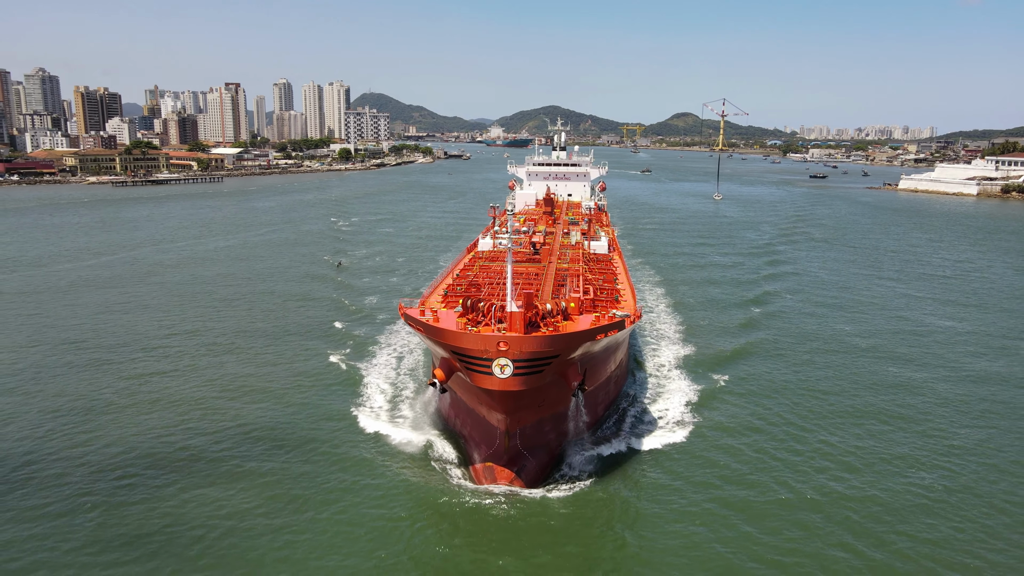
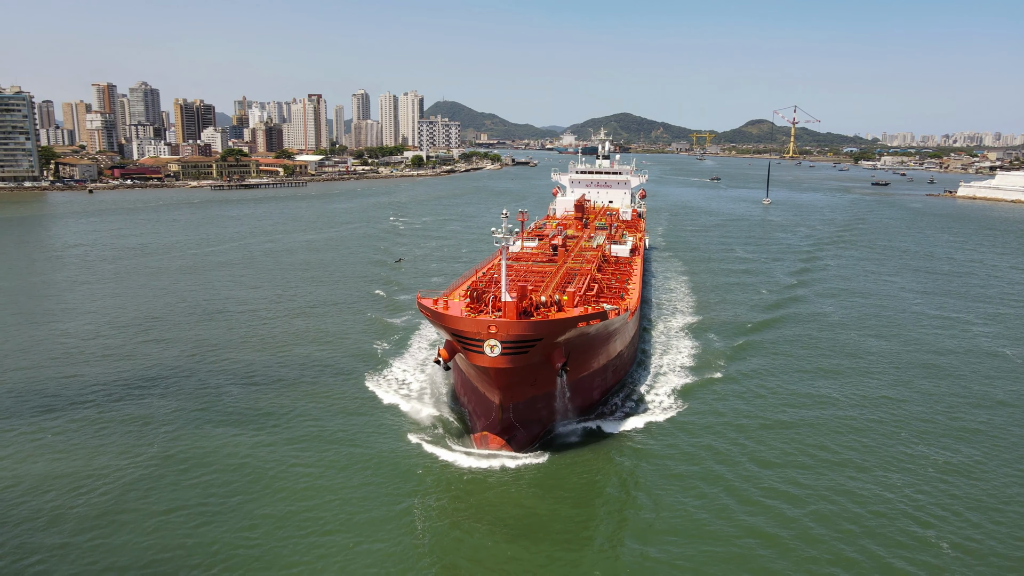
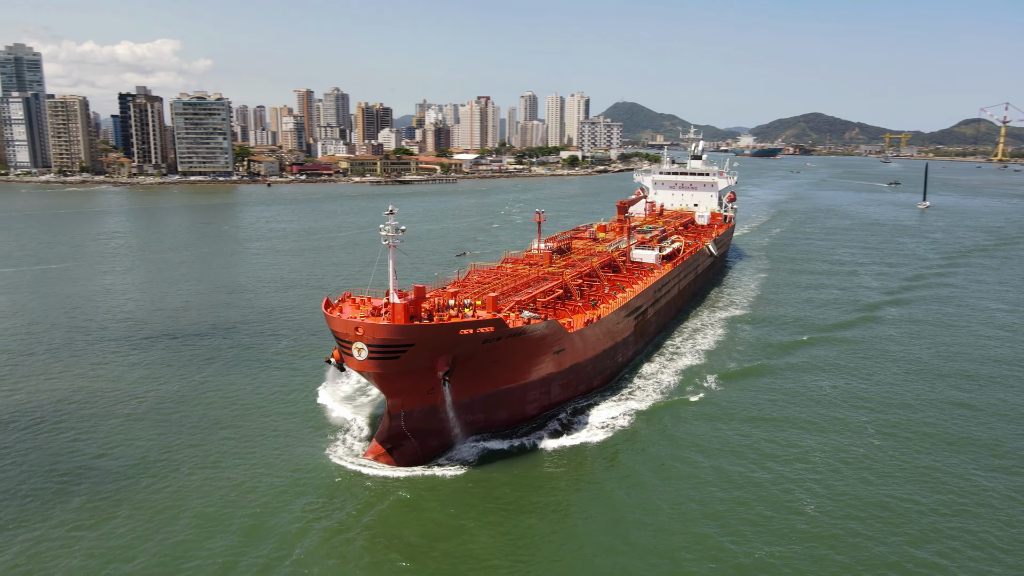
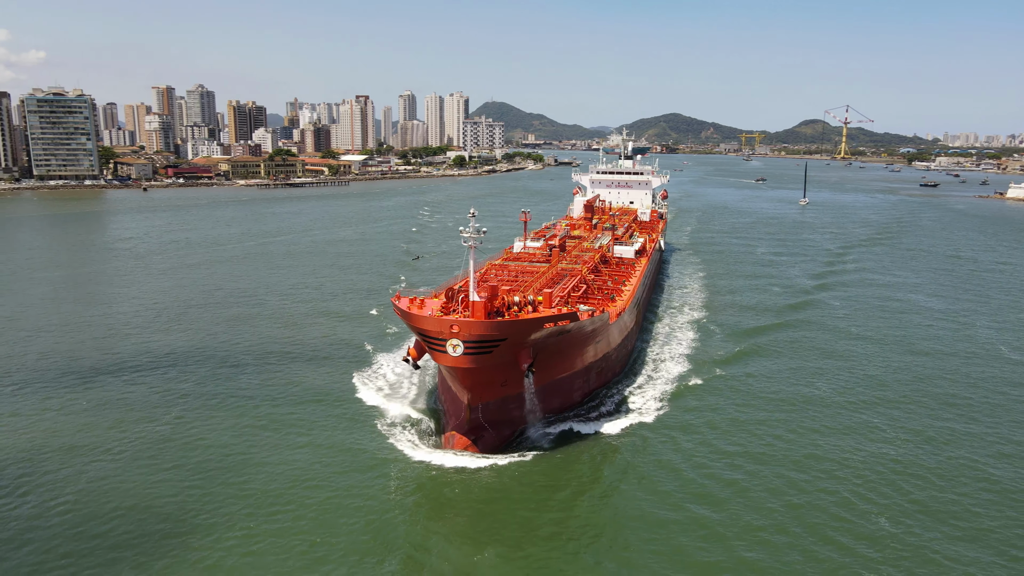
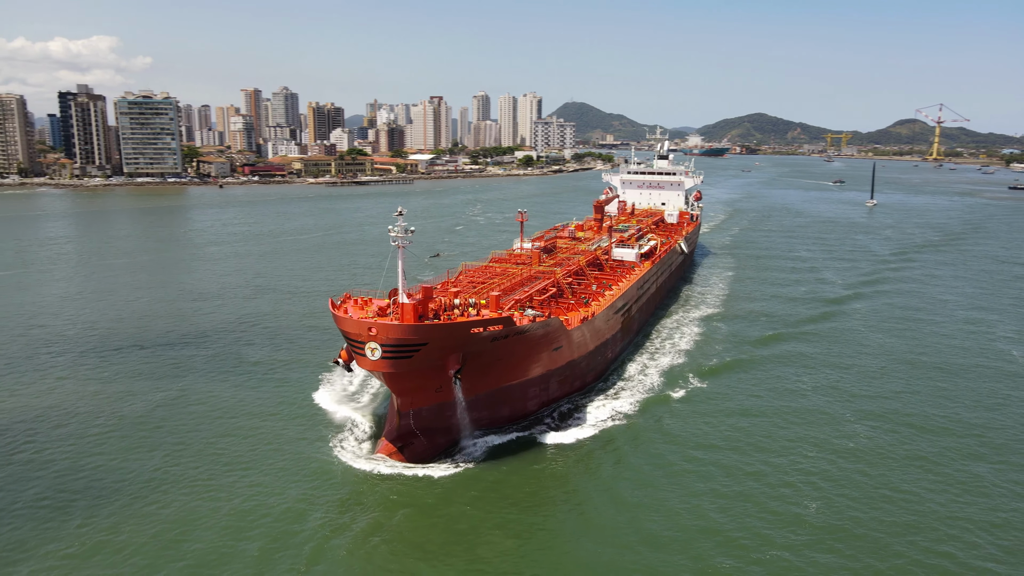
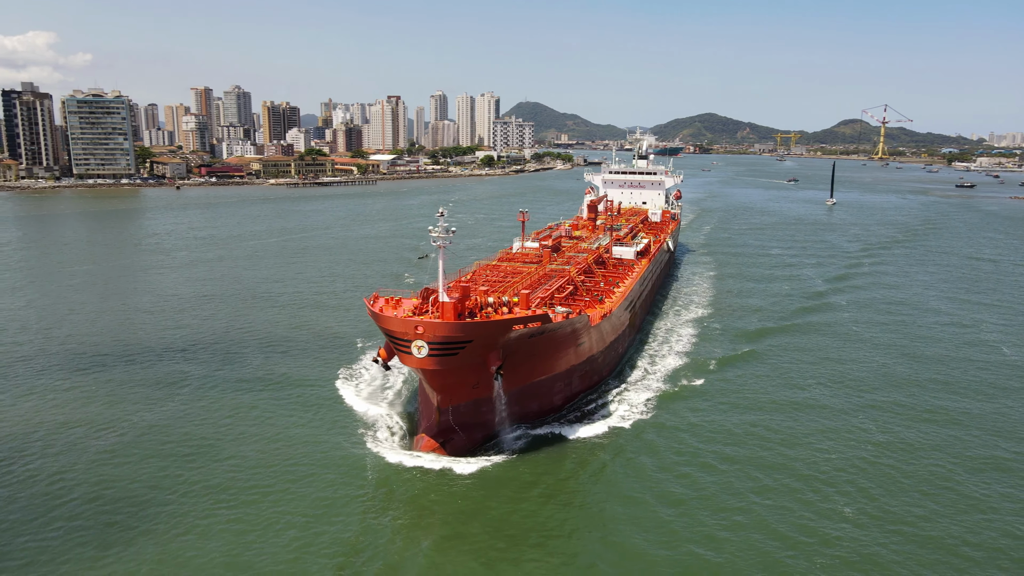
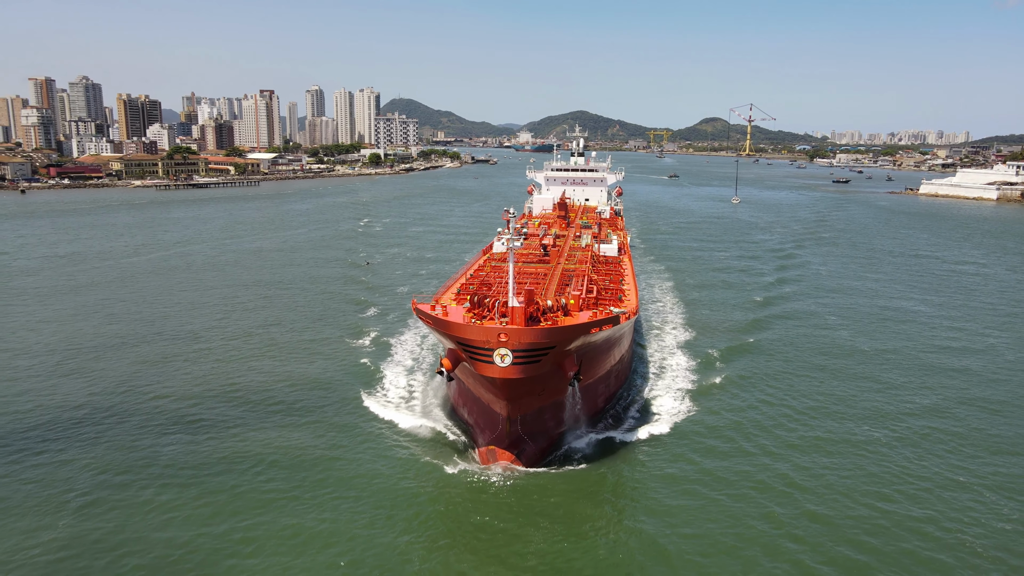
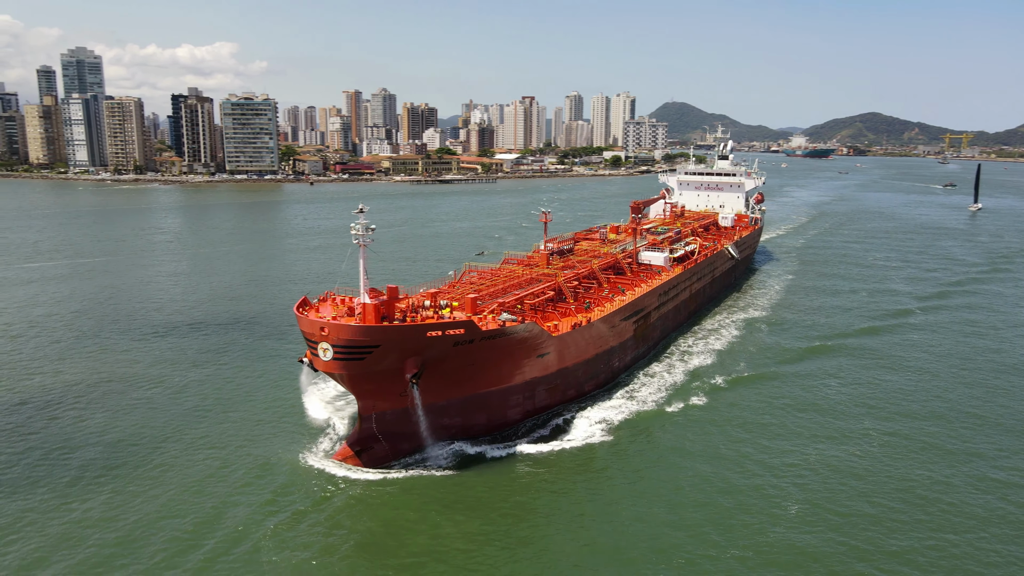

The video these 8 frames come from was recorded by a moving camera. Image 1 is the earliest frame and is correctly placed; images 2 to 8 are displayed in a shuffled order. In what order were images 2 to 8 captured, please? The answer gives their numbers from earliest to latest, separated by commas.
7, 2, 4, 6, 5, 3, 8
